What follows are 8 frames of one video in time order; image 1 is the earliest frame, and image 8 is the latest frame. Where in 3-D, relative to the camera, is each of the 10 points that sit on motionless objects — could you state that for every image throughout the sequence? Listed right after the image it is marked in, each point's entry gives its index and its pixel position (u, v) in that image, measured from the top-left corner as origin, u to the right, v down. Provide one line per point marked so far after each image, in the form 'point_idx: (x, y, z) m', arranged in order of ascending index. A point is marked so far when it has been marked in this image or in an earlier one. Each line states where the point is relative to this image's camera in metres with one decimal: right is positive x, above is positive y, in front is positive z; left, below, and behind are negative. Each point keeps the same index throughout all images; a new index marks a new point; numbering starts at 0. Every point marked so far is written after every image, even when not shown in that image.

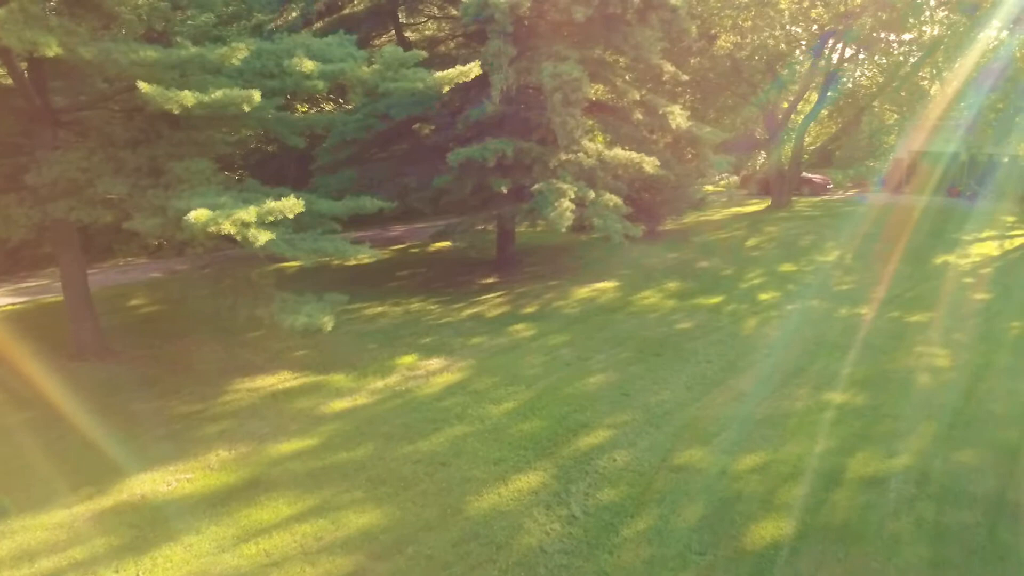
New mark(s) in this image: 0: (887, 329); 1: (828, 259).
0: (+3.5, -0.4, +8.3) m
1: (+4.3, +0.4, +12.0) m
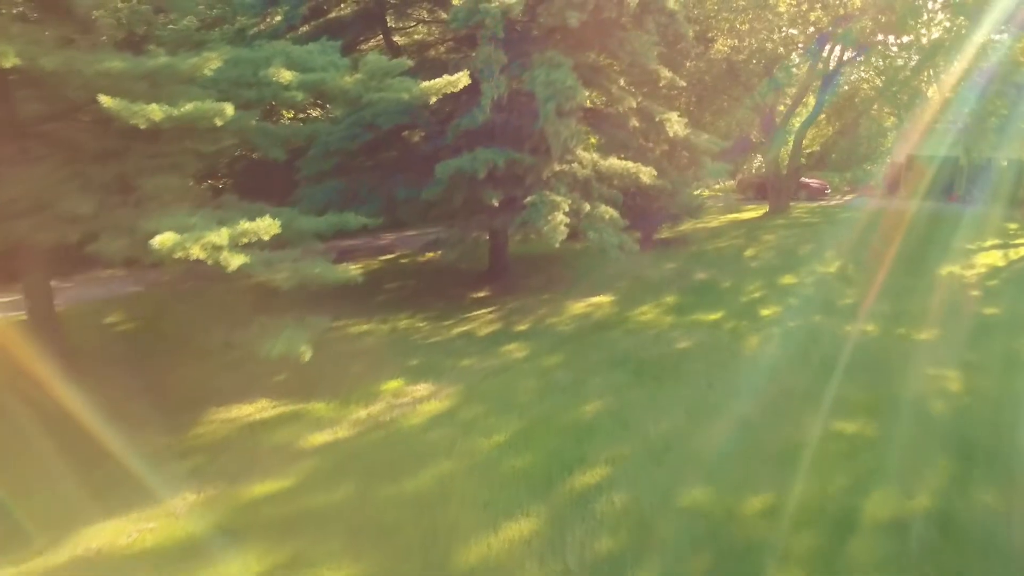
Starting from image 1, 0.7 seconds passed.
0: (+3.4, -0.5, +8.0) m
1: (+4.2, +0.2, +11.7) m
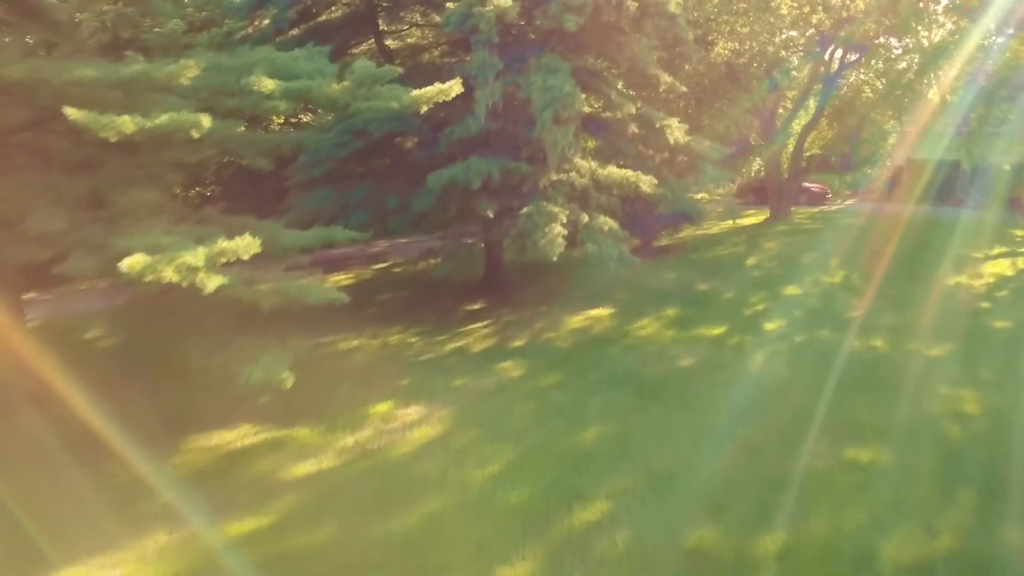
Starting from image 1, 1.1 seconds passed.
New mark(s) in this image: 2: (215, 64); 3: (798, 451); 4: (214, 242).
0: (+3.4, -0.7, +7.7) m
1: (+4.1, +0.1, +11.4) m
2: (-2.1, +1.6, +6.2) m
3: (+1.9, -1.1, +5.8) m
4: (-1.8, +0.3, +5.3) m
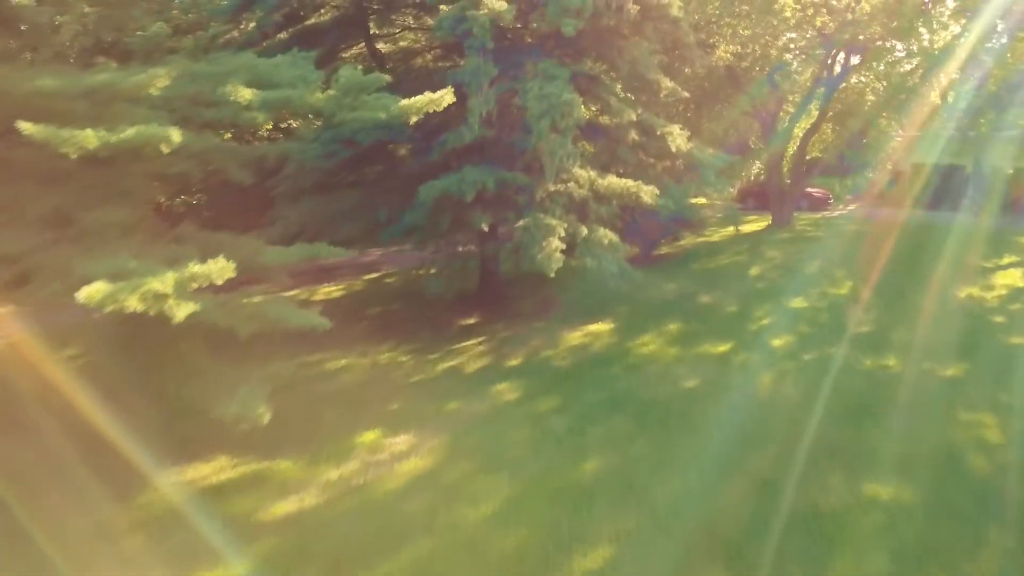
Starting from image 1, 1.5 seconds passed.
0: (+3.4, -0.8, +7.3) m
1: (+4.1, 0.0, +11.0) m
2: (-2.1, +1.4, +5.8) m
3: (+1.8, -1.2, +5.5) m
4: (-1.8, +0.1, +4.9) m
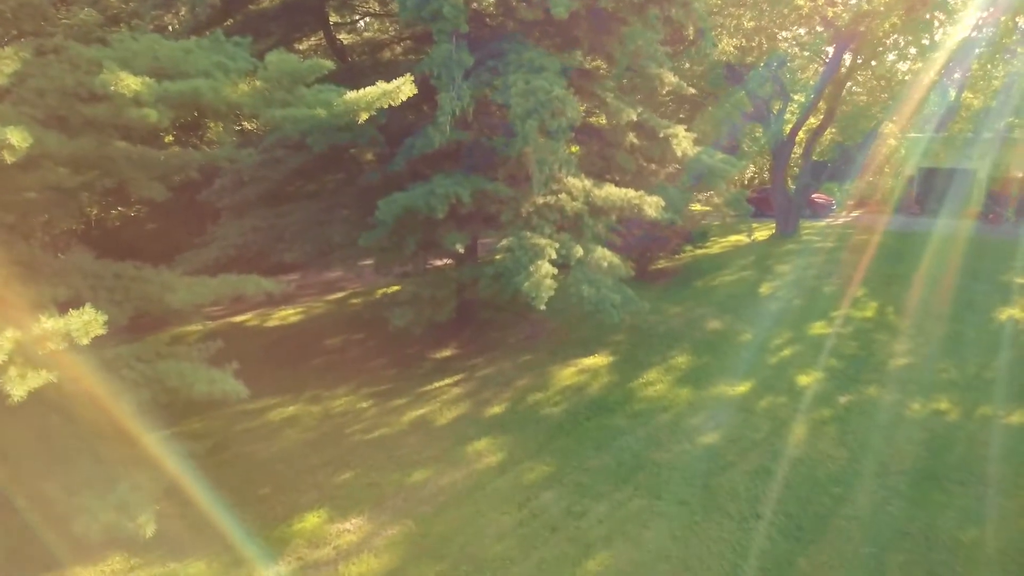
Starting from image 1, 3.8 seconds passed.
0: (+3.2, -1.0, +6.0) m
1: (+3.9, -0.3, +9.8) m
2: (-2.2, +1.2, +4.4) m
3: (+1.8, -1.4, +4.2) m
4: (-1.9, -0.1, +3.5) m
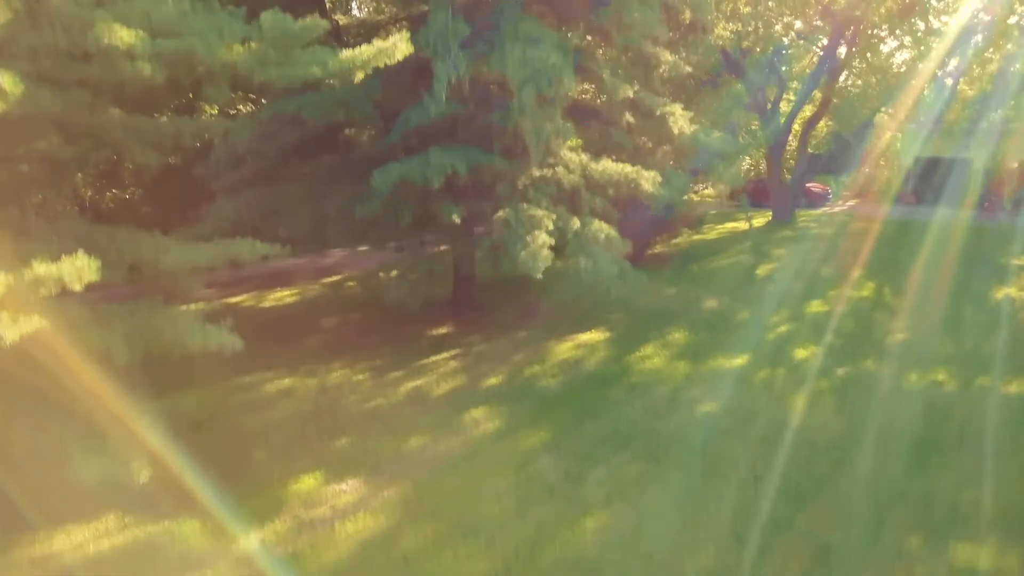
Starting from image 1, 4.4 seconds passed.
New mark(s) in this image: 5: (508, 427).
0: (+3.2, -0.8, +6.0) m
1: (+3.8, -0.1, +9.8) m
2: (-2.2, +1.4, +4.4) m
3: (+1.7, -1.2, +4.2) m
4: (-1.9, +0.1, +3.5) m
5: (0.0, -0.9, +5.7) m
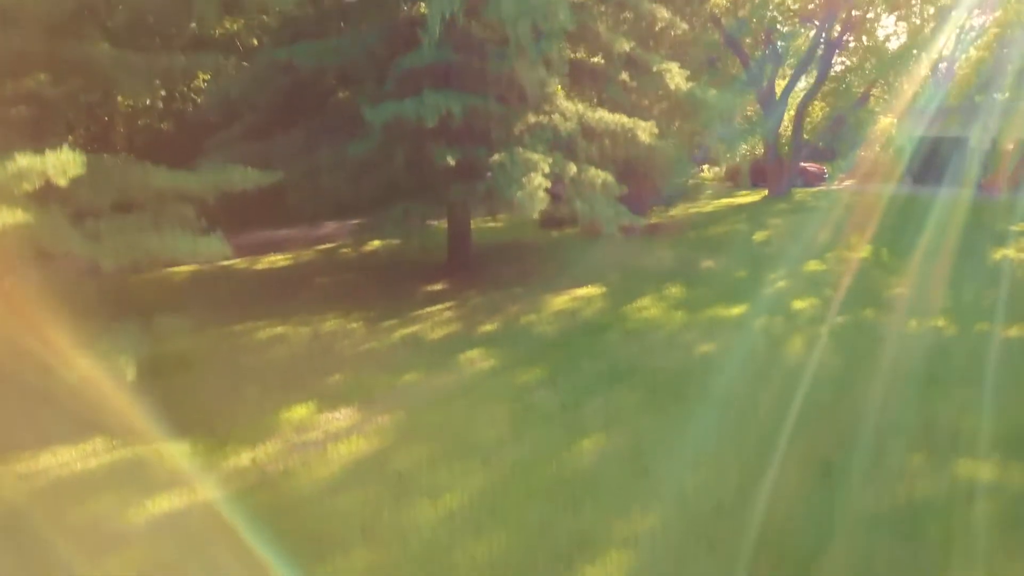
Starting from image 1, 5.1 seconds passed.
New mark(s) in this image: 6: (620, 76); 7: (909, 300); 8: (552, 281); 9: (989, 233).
0: (+3.2, -0.4, +6.0) m
1: (+3.8, +0.4, +9.7) m
2: (-2.3, +1.8, +4.3) m
3: (+1.7, -0.8, +4.1) m
4: (-1.9, +0.5, +3.4) m
5: (-0.1, -0.5, +5.6) m
6: (+1.0, +2.0, +8.3) m
7: (+3.4, -0.1, +7.5) m
8: (+0.4, +0.1, +8.4) m
9: (+6.1, +0.7, +11.3) m
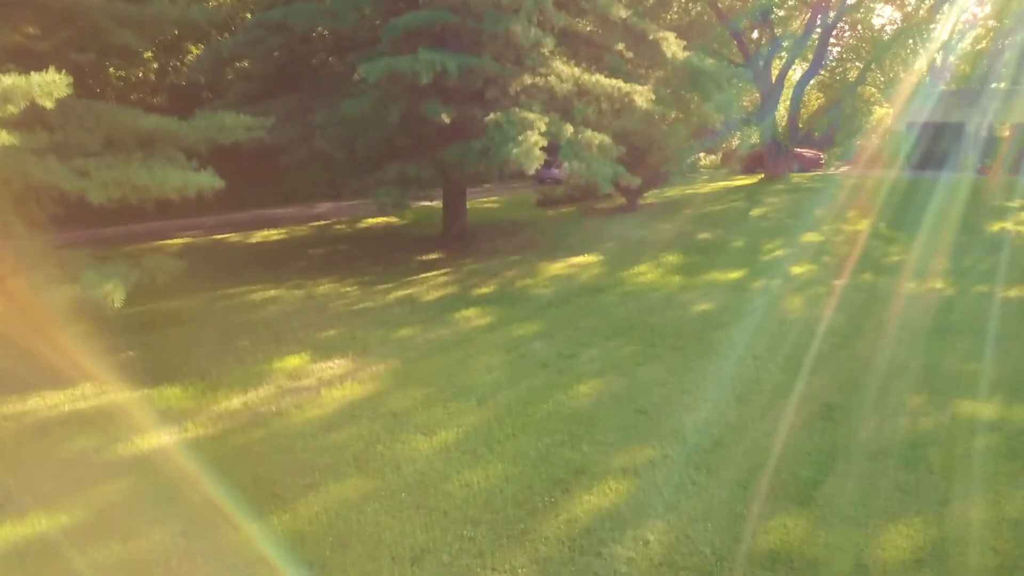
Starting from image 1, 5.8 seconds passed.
0: (+3.2, -0.1, +5.9) m
1: (+3.8, +0.6, +9.7) m
2: (-2.3, +2.0, +4.2) m
3: (+1.7, -0.5, +4.0) m
4: (-1.9, +0.8, +3.3) m
5: (-0.1, -0.2, +5.6) m
6: (+1.0, +2.3, +8.2) m
7: (+3.3, +0.2, +7.5) m
8: (+0.3, +0.4, +8.4) m
9: (+6.0, +1.0, +11.3) m
